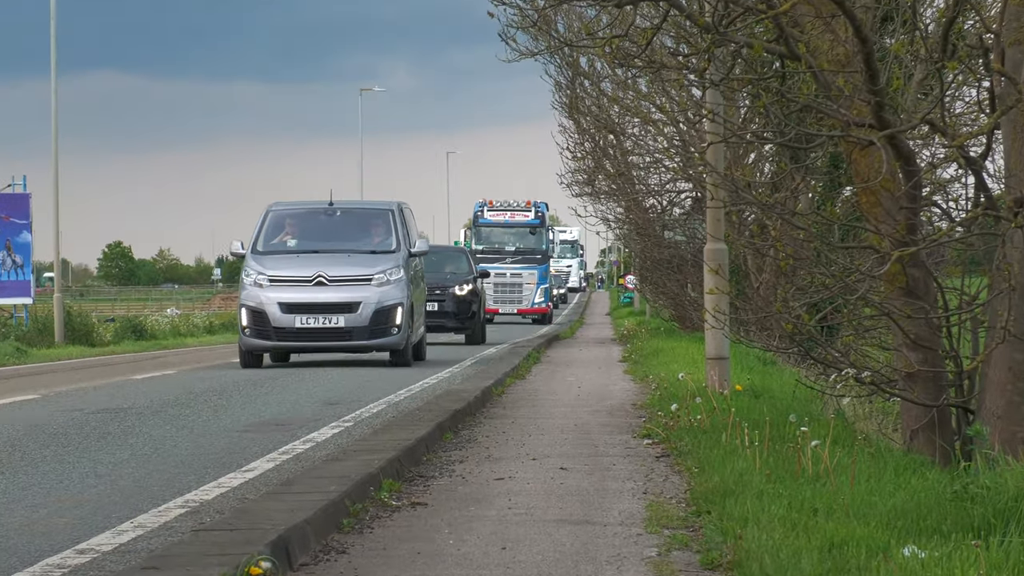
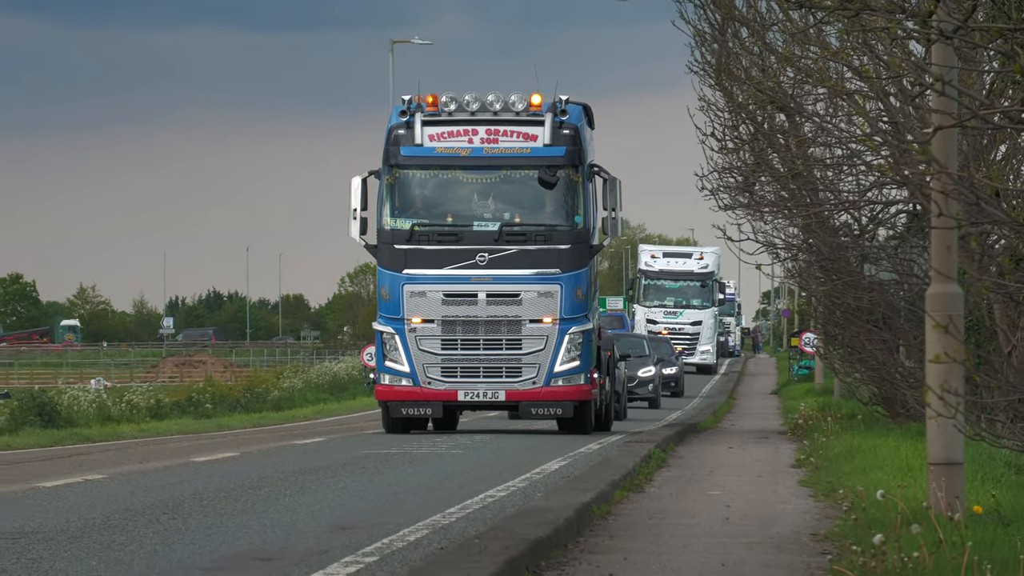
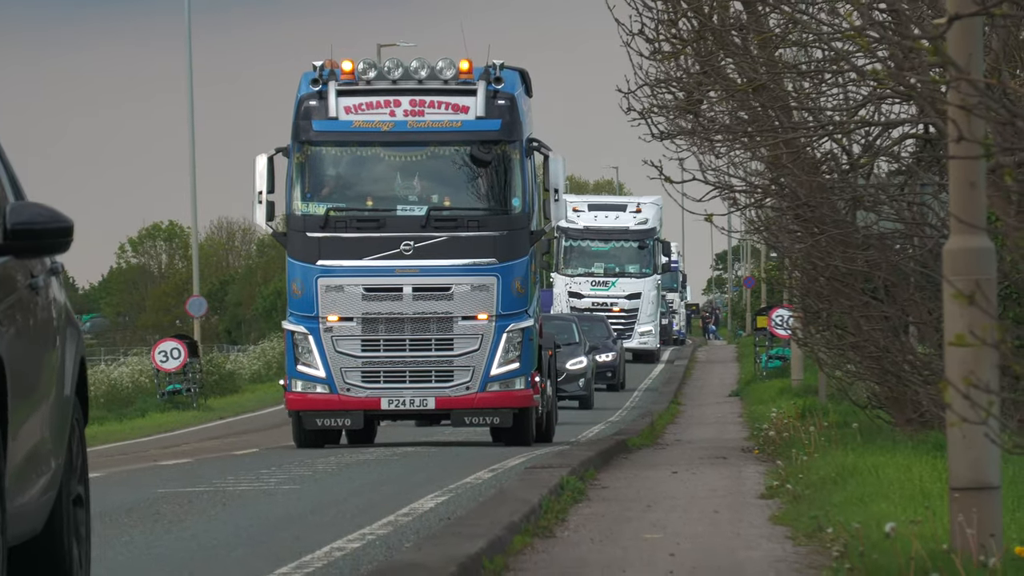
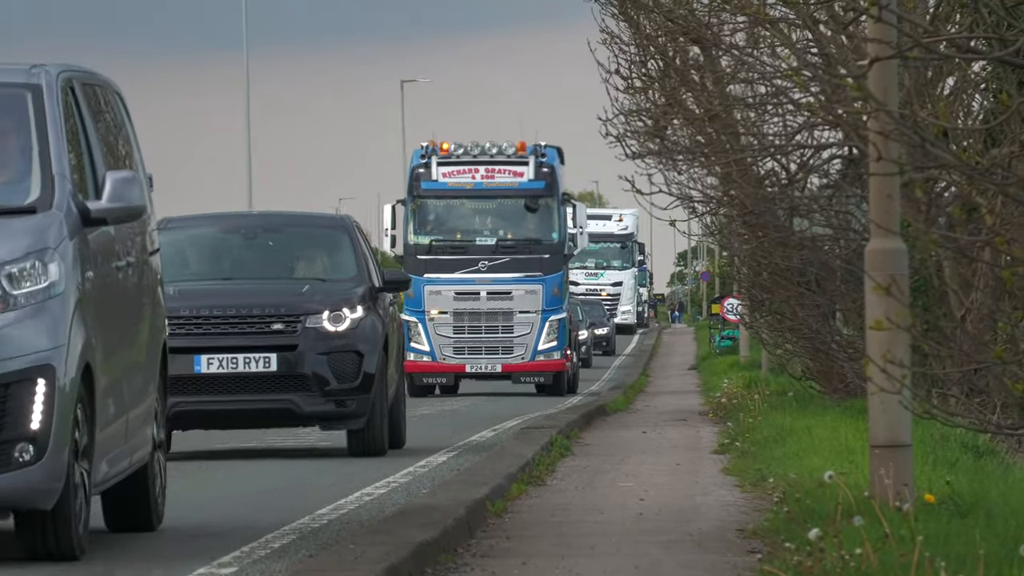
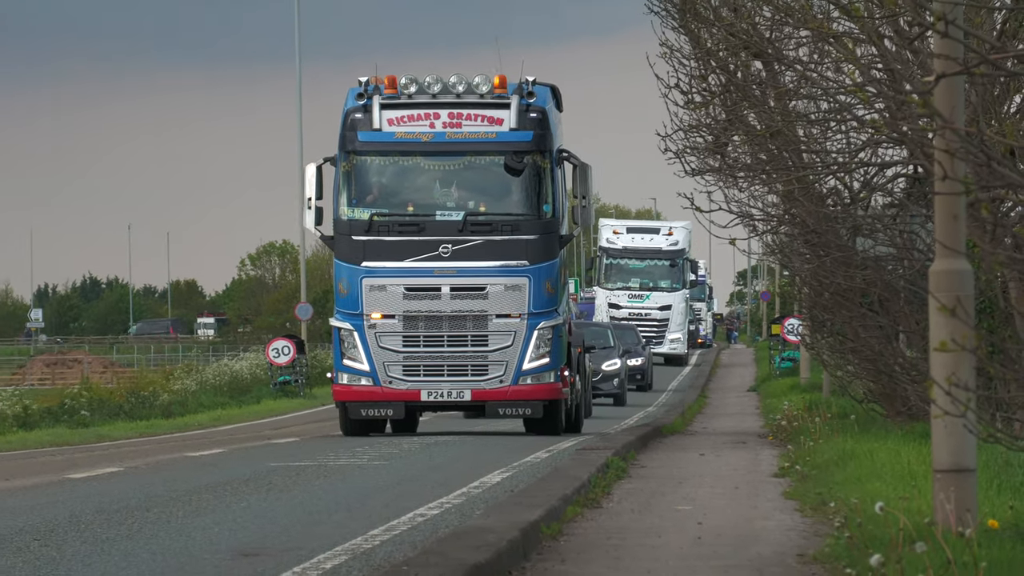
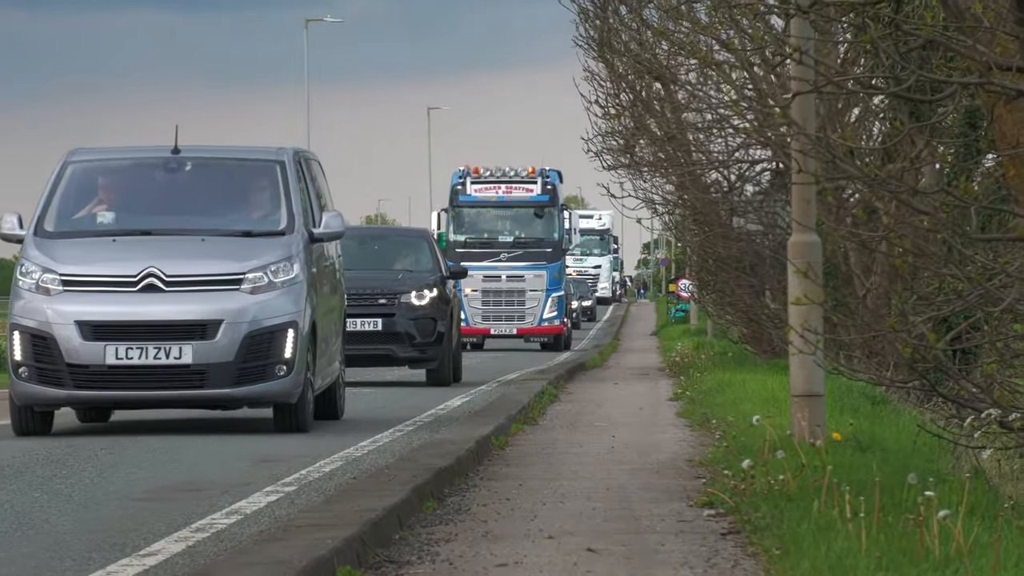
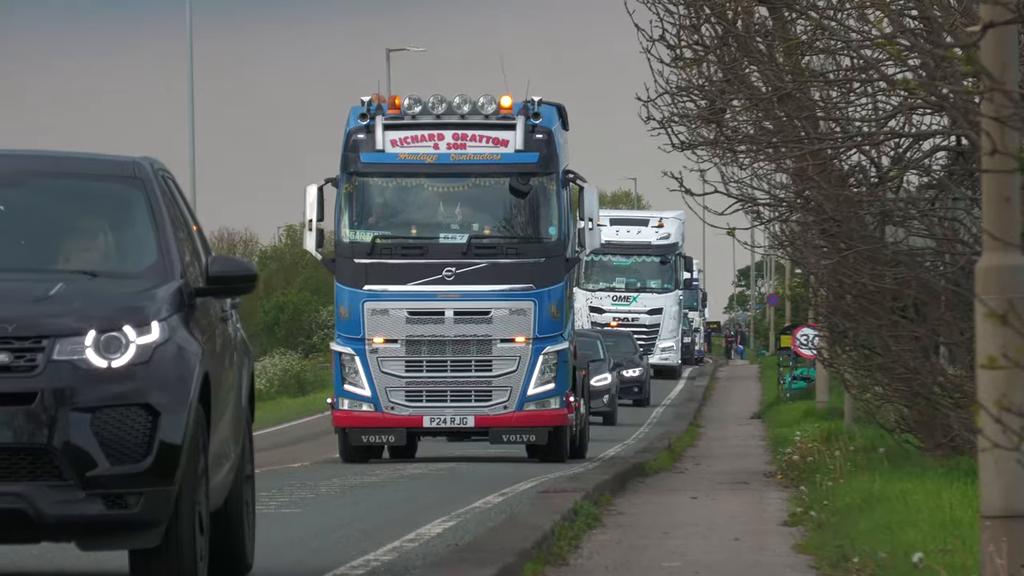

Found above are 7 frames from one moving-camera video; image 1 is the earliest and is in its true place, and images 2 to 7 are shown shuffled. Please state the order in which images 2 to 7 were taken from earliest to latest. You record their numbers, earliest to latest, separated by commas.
6, 4, 7, 3, 5, 2
